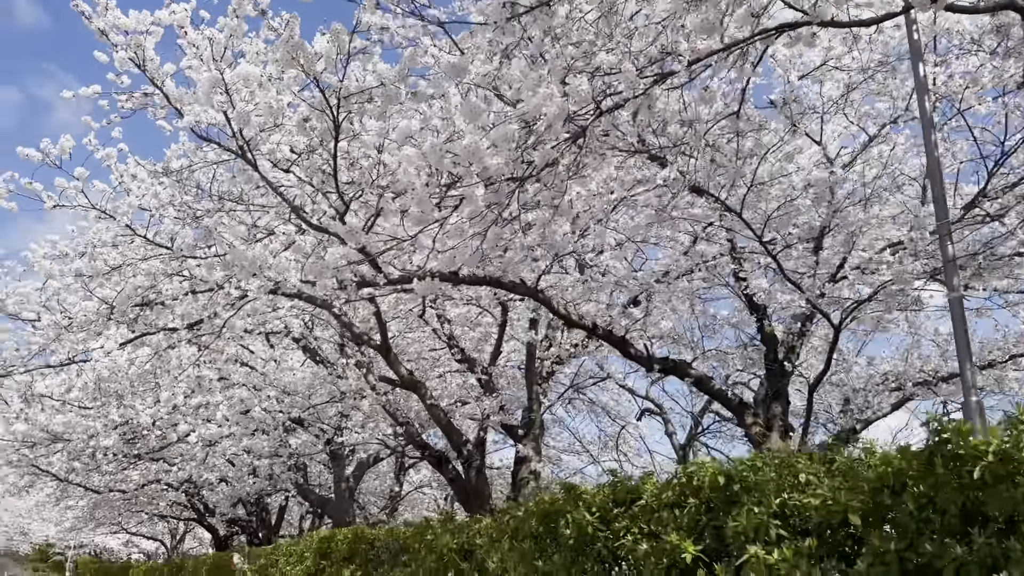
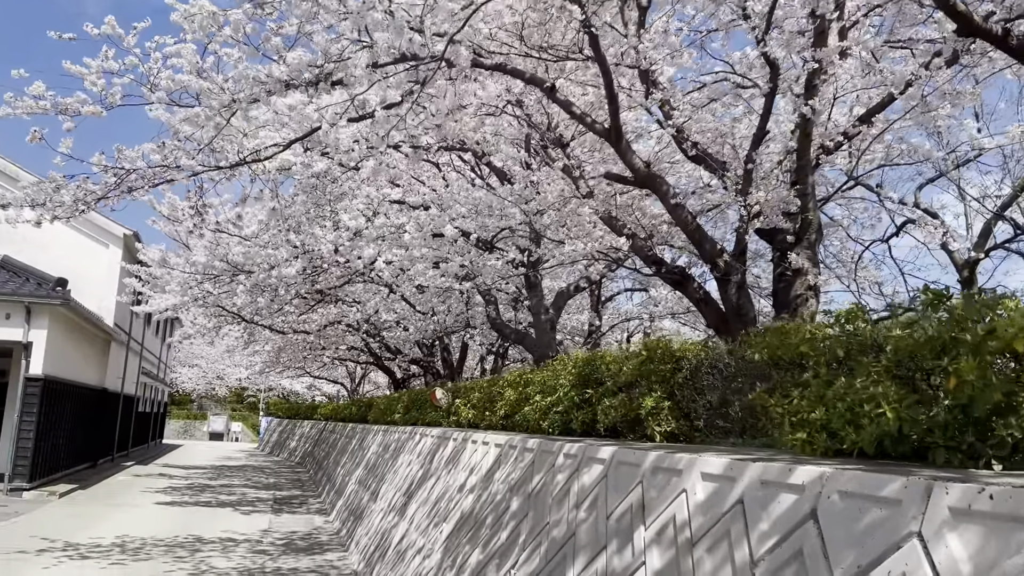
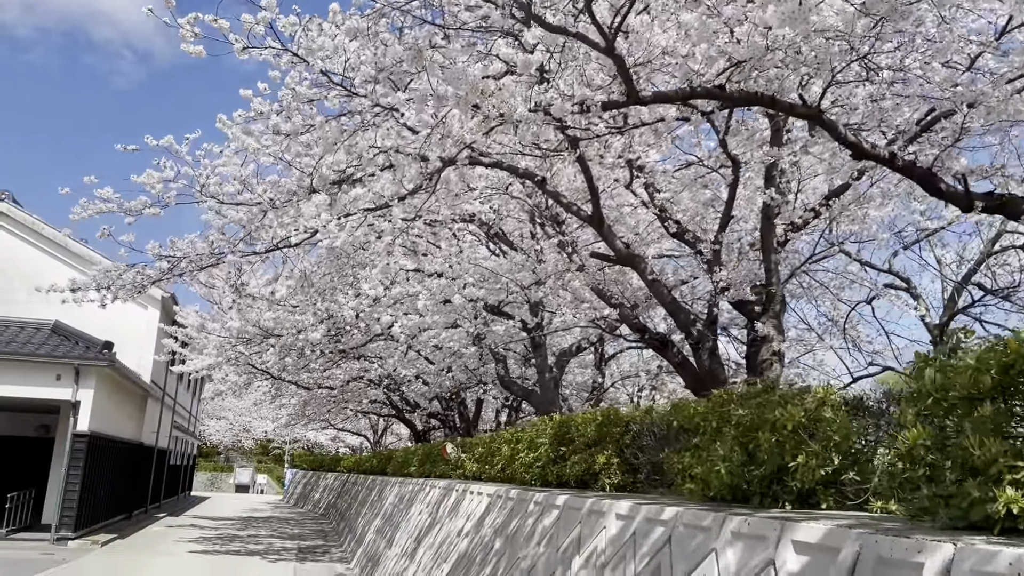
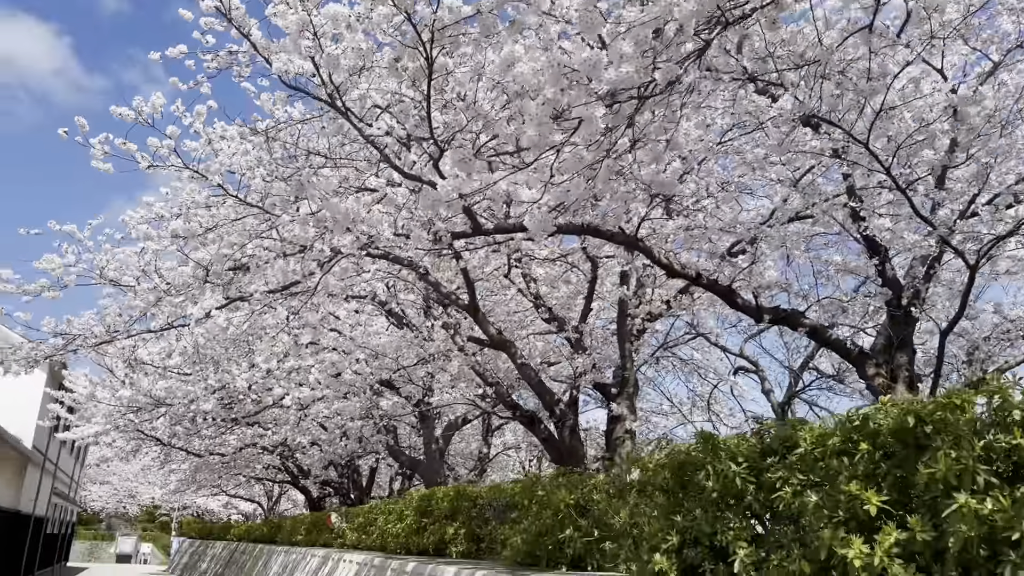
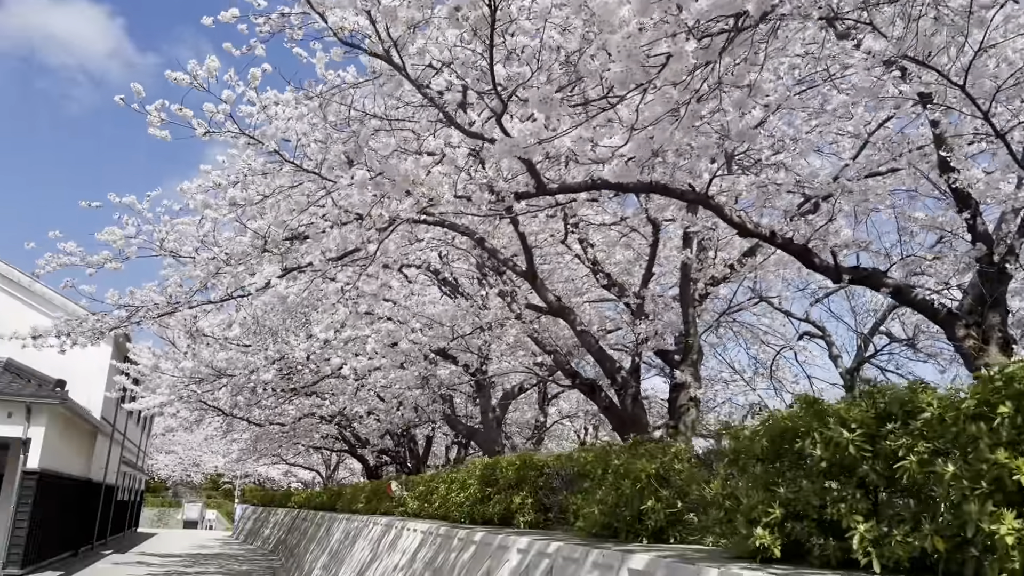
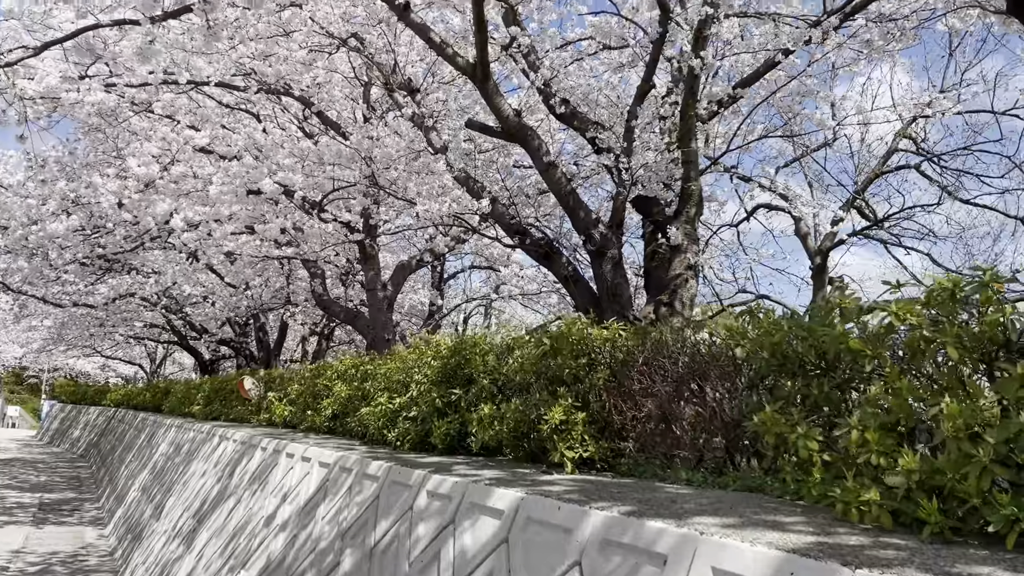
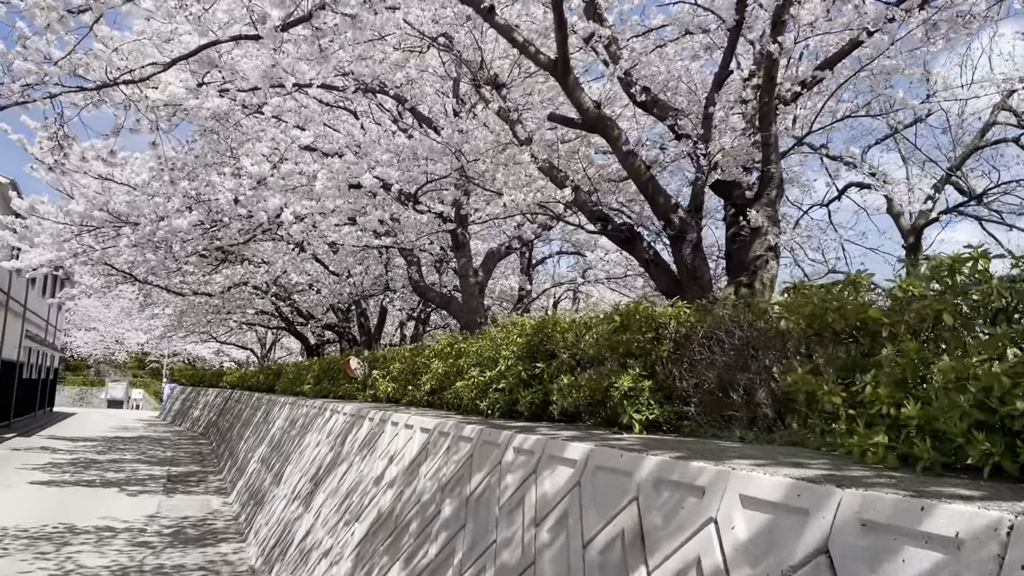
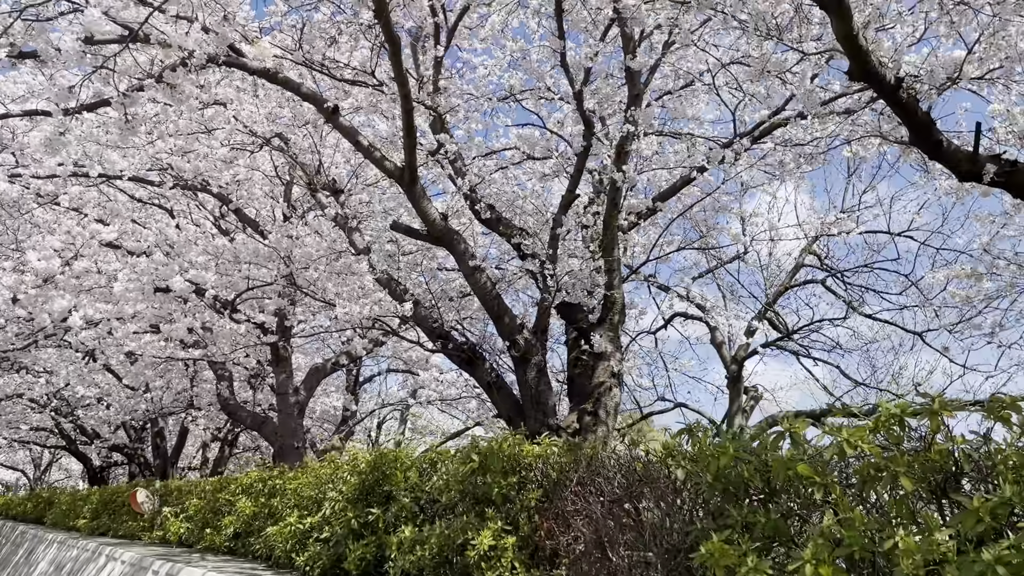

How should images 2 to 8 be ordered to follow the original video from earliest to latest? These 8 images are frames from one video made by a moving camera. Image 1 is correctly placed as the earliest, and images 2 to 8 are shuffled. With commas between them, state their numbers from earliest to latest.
4, 5, 3, 2, 7, 6, 8
